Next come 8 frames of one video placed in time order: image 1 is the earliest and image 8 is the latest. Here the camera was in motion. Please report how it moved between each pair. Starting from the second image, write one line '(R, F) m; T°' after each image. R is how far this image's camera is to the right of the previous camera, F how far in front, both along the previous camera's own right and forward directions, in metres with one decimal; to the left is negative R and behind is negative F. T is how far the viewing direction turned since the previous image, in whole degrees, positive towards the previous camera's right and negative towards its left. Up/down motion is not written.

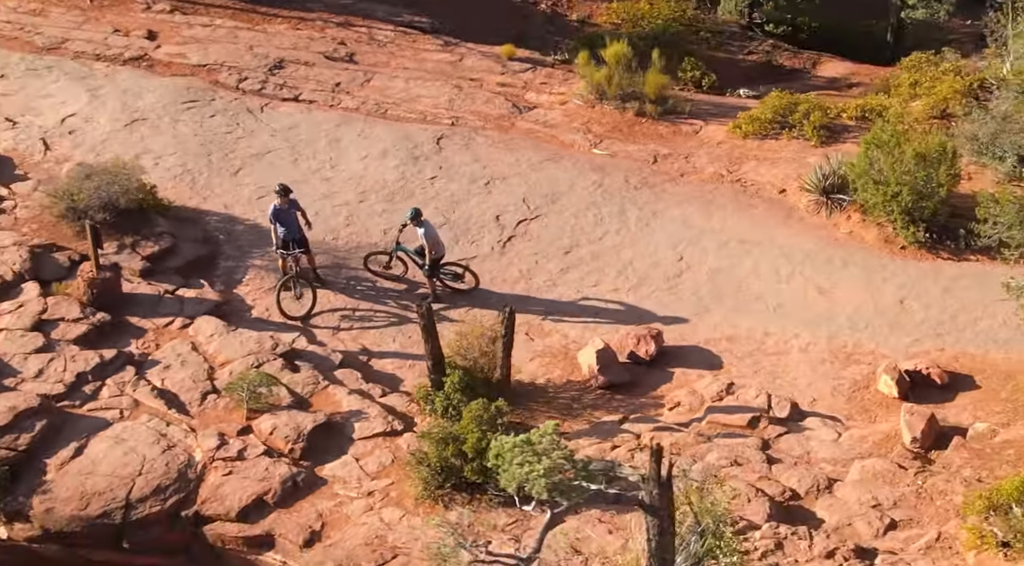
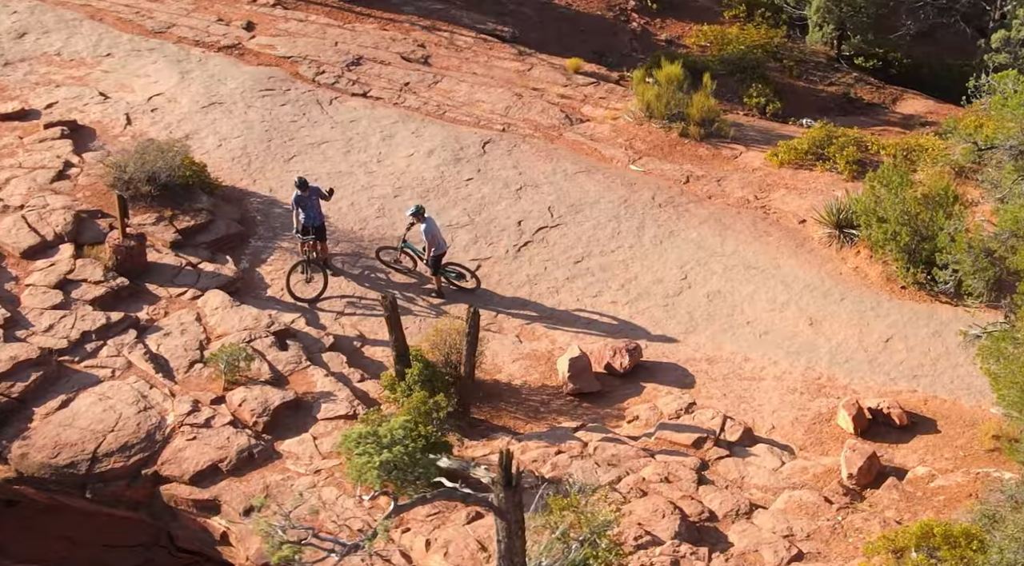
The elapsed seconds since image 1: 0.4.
(+1.5, 0.0) m; -7°
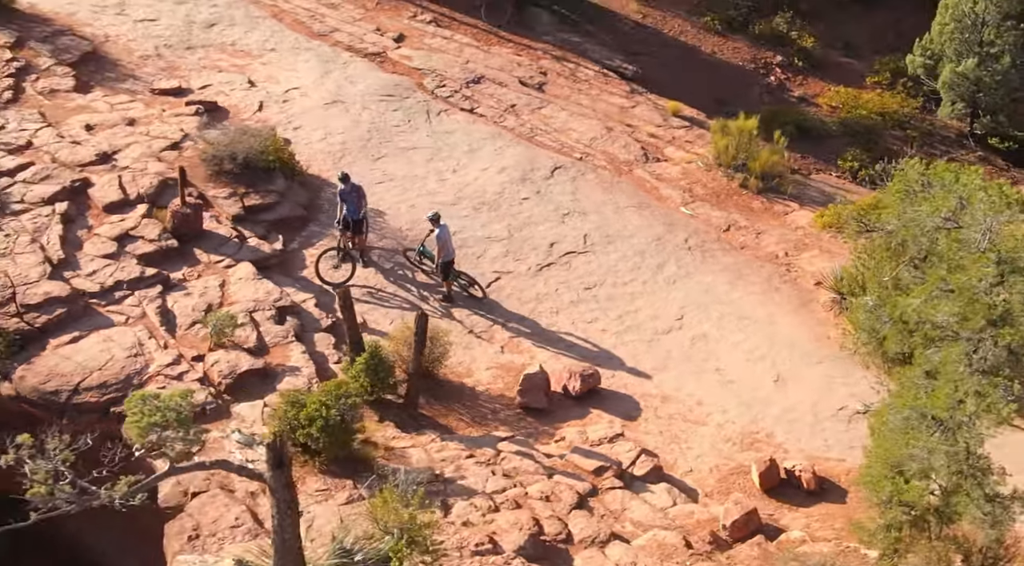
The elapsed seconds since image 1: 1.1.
(+2.5, -0.1) m; -11°
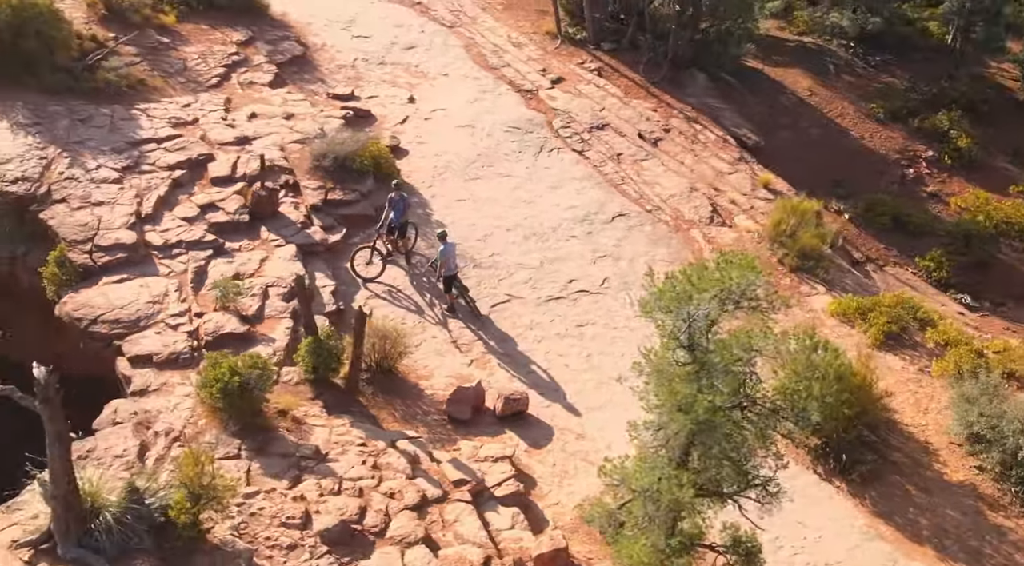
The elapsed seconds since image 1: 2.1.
(+3.3, +0.1) m; -13°
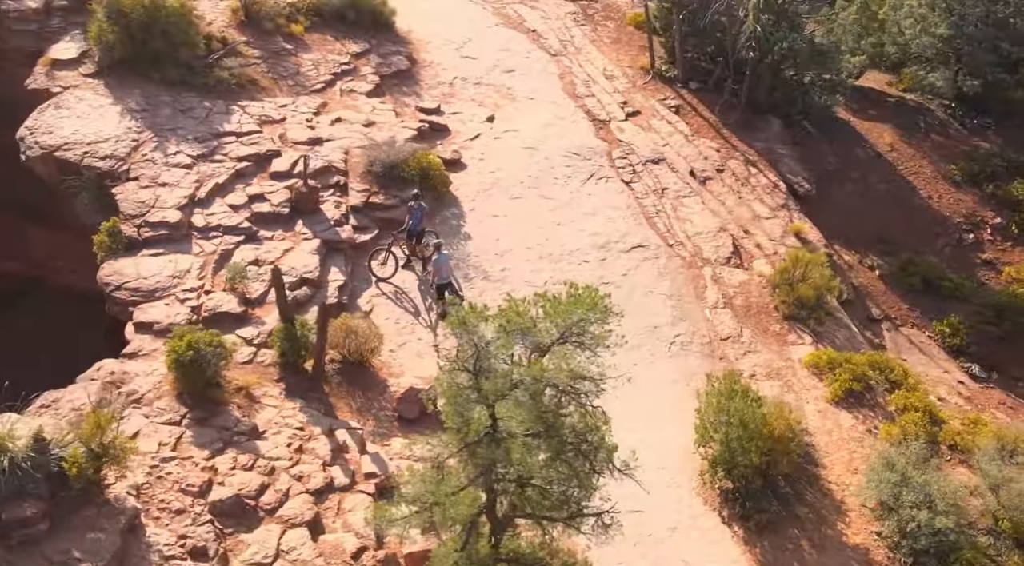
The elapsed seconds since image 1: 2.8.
(+2.1, -0.1) m; -8°
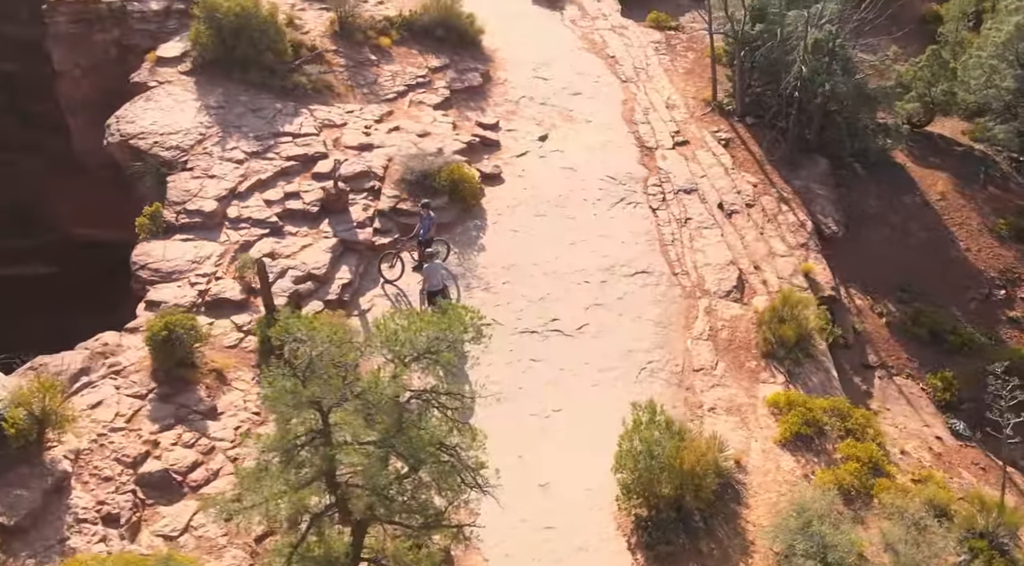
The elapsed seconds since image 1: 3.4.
(+1.8, -0.2) m; -6°
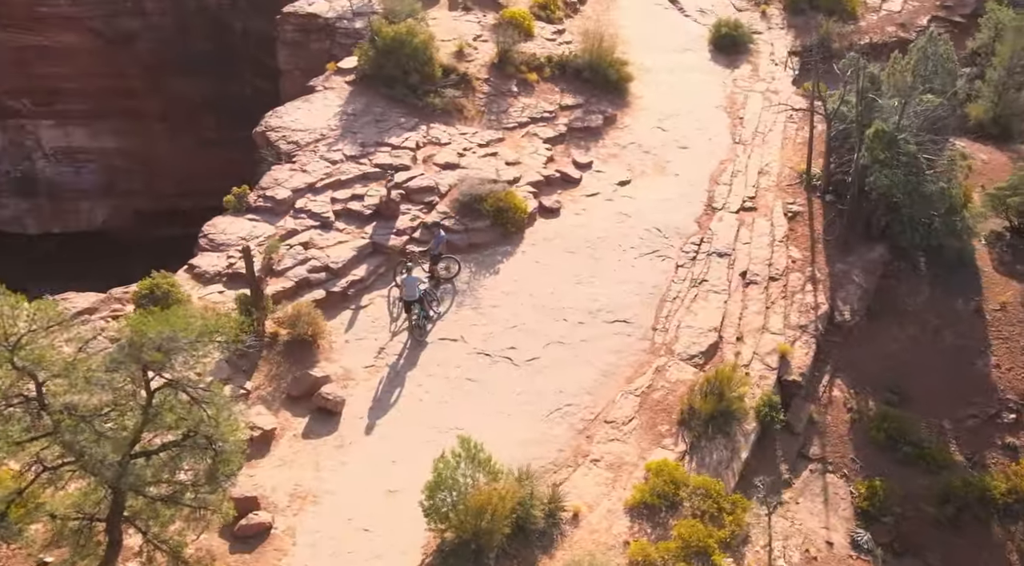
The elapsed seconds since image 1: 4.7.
(+4.2, +0.4) m; -14°
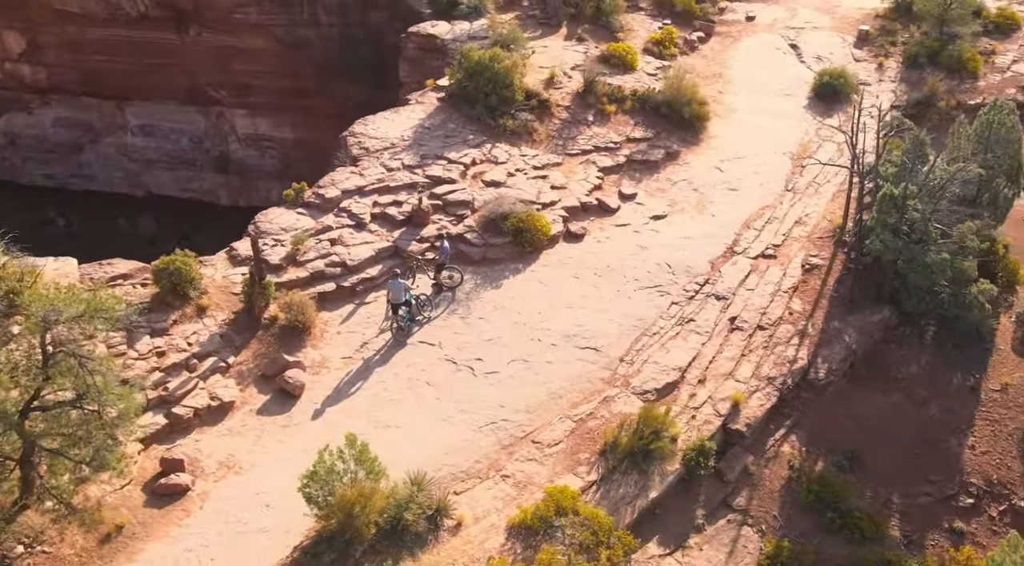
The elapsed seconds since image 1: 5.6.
(+2.7, -0.2) m; -8°
